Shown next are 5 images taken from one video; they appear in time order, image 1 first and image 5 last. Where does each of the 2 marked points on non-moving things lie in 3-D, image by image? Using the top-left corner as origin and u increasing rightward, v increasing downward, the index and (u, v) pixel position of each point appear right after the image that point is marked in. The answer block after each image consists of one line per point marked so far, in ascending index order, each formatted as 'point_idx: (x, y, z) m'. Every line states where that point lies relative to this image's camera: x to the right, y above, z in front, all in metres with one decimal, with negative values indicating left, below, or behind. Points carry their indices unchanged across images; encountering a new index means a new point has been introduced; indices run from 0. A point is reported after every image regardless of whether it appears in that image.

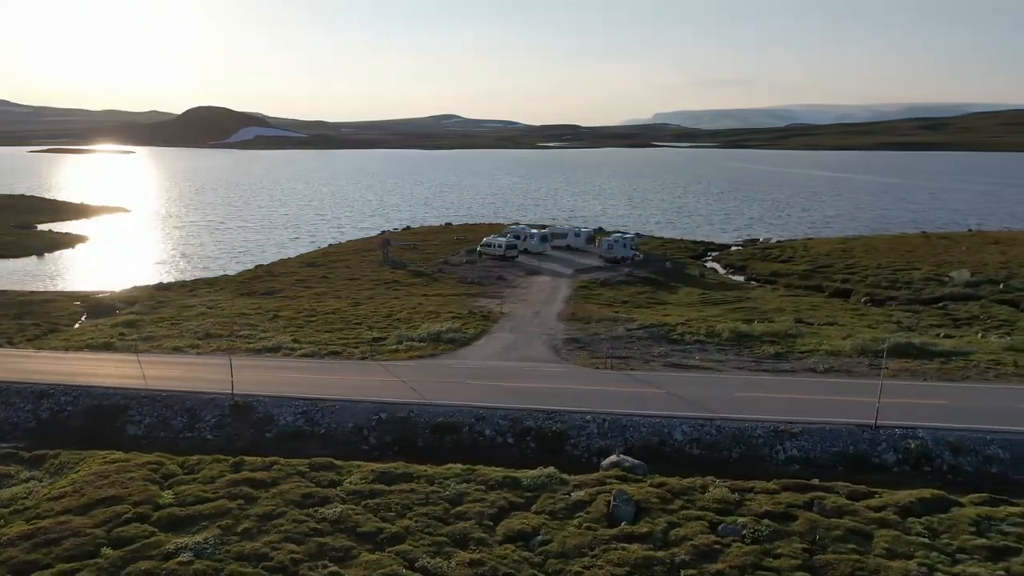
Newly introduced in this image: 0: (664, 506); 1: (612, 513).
0: (+3.3, -4.8, +16.6) m
1: (+2.2, -4.8, +16.3) m
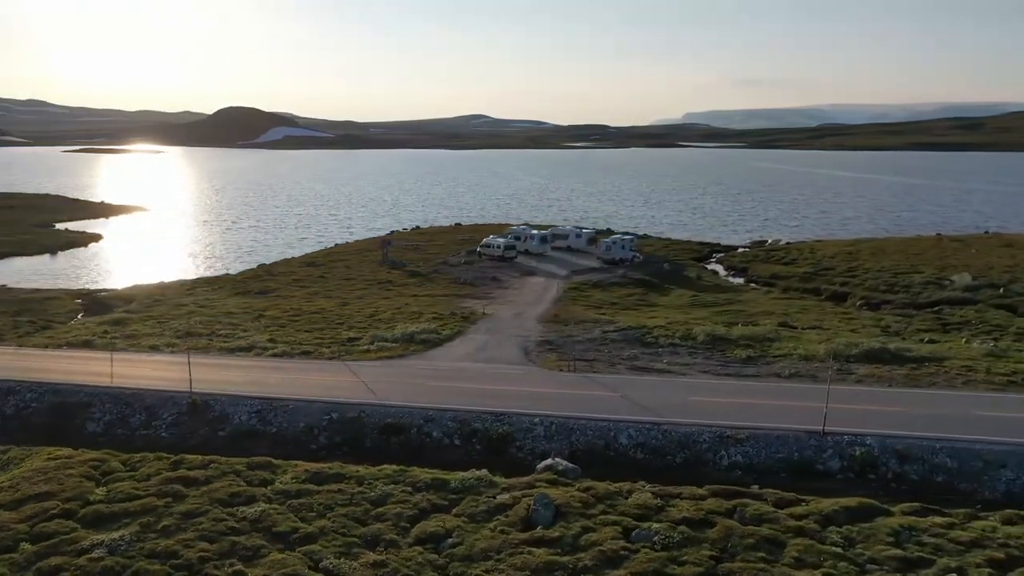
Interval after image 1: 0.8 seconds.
0: (+1.6, -4.9, +16.6) m
1: (+0.4, -4.9, +16.2) m
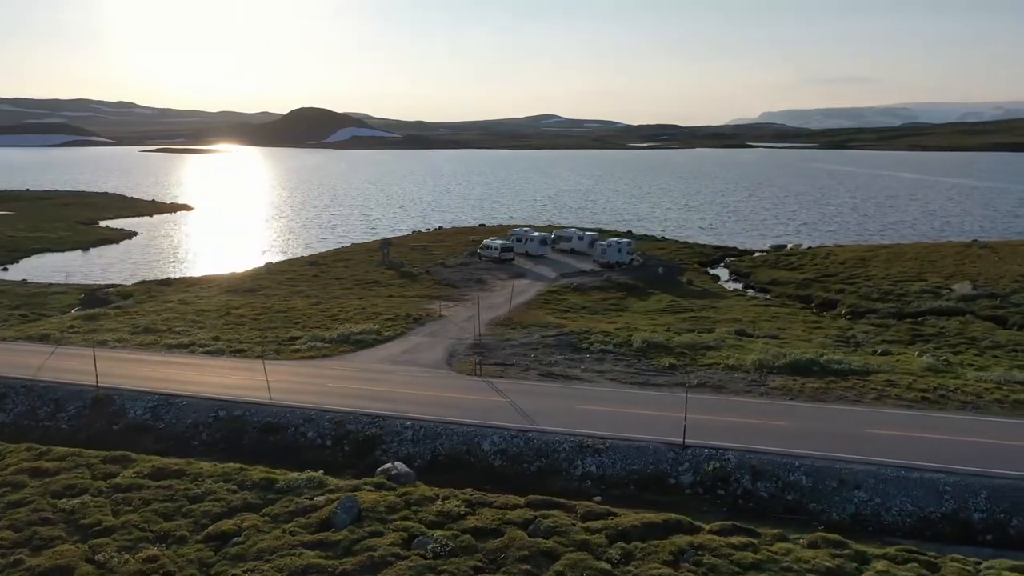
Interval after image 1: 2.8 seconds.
0: (-2.8, -5.0, +16.7) m
1: (-4.0, -5.0, +16.5) m
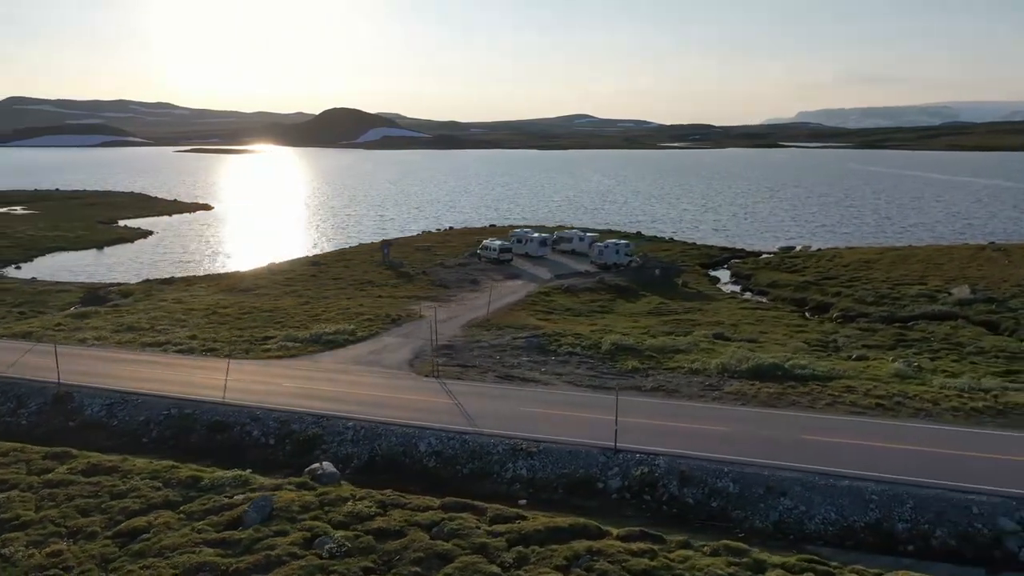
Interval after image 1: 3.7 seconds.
0: (-4.8, -5.1, +16.9) m
1: (-6.0, -5.1, +16.7) m
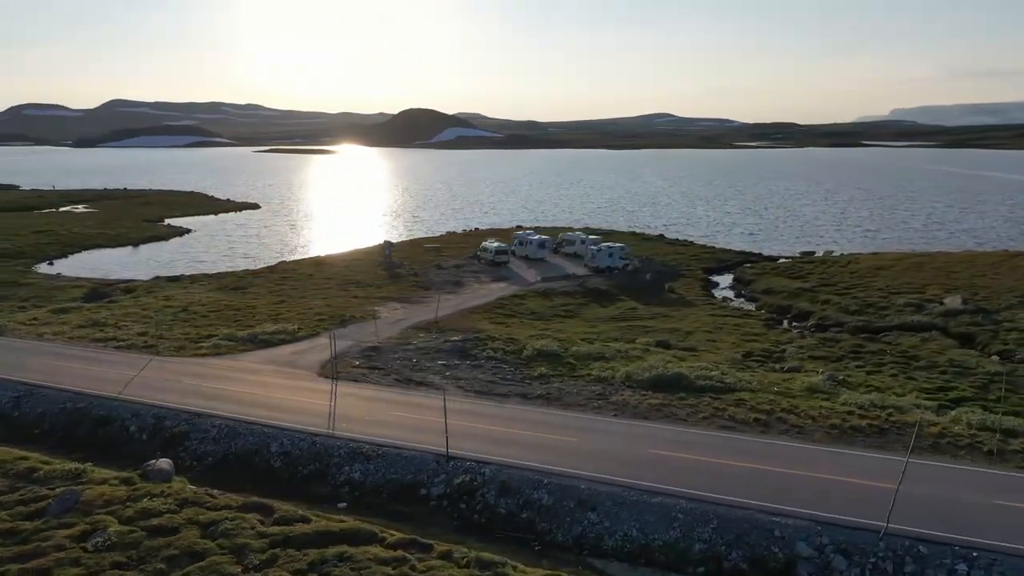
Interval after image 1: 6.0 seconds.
0: (-9.8, -5.2, +17.7) m
1: (-10.9, -5.2, +17.6) m
